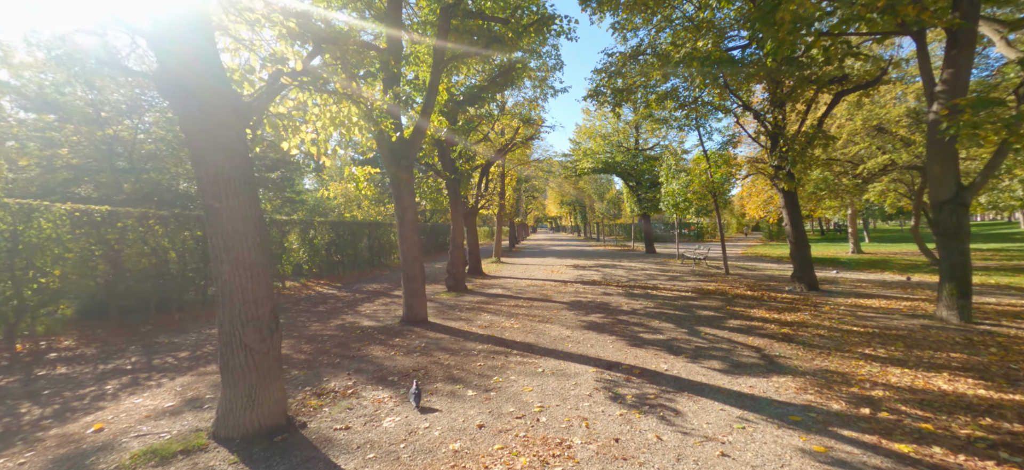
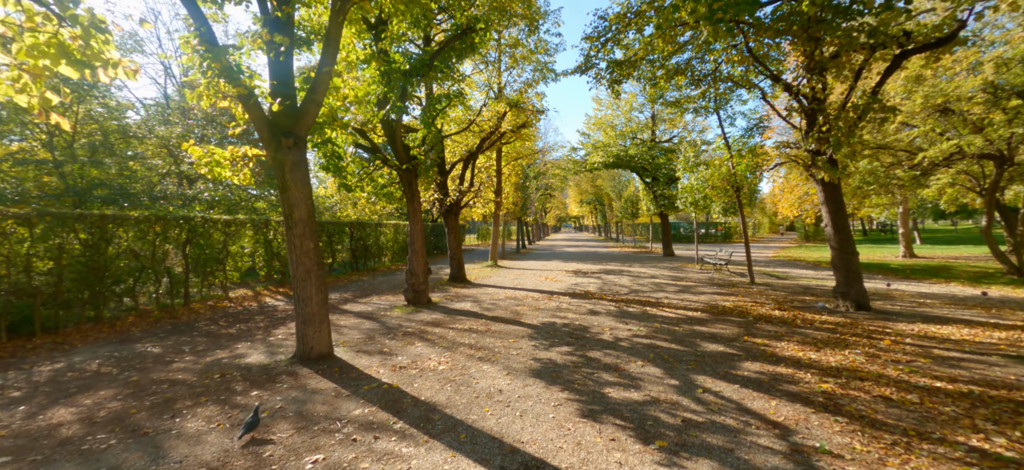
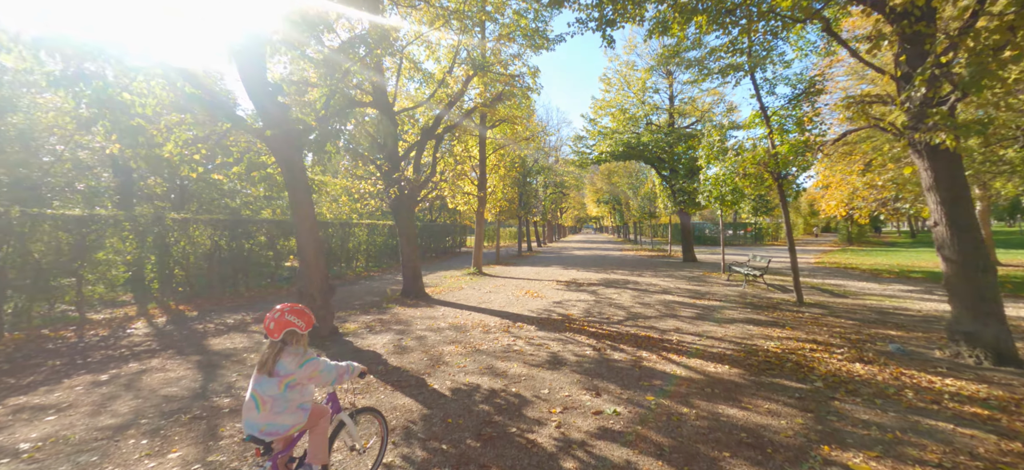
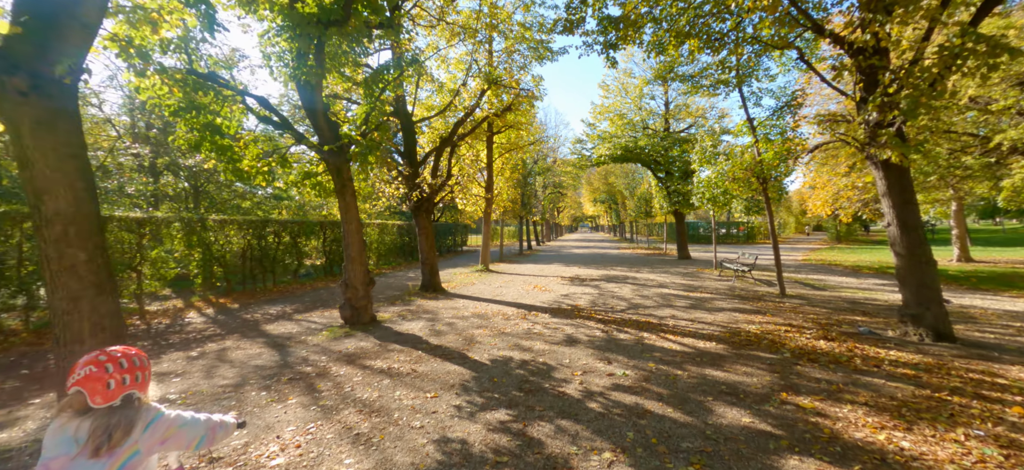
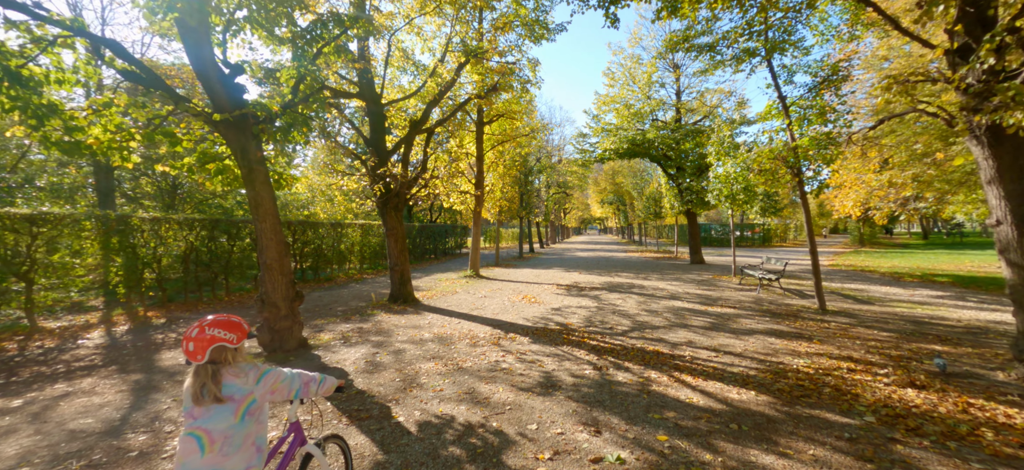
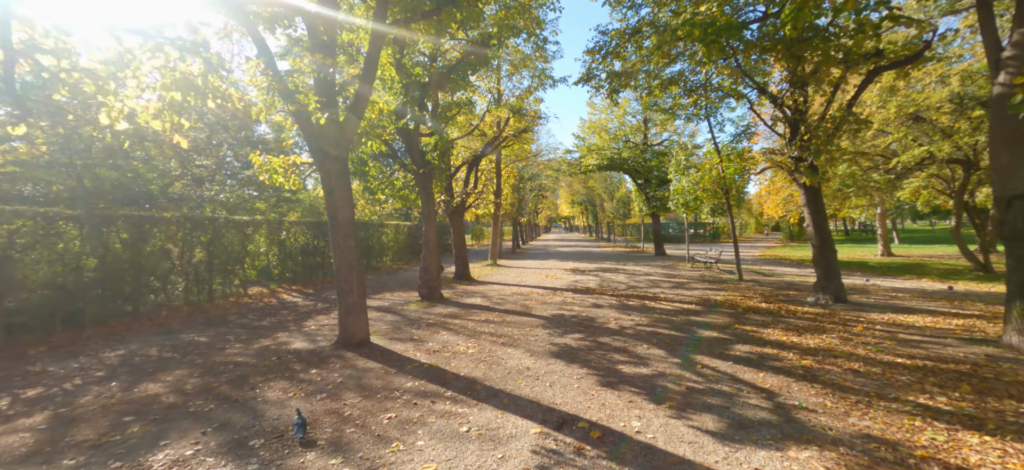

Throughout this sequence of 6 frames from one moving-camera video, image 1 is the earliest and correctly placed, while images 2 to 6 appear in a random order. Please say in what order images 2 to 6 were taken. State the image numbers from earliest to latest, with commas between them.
6, 2, 4, 3, 5
